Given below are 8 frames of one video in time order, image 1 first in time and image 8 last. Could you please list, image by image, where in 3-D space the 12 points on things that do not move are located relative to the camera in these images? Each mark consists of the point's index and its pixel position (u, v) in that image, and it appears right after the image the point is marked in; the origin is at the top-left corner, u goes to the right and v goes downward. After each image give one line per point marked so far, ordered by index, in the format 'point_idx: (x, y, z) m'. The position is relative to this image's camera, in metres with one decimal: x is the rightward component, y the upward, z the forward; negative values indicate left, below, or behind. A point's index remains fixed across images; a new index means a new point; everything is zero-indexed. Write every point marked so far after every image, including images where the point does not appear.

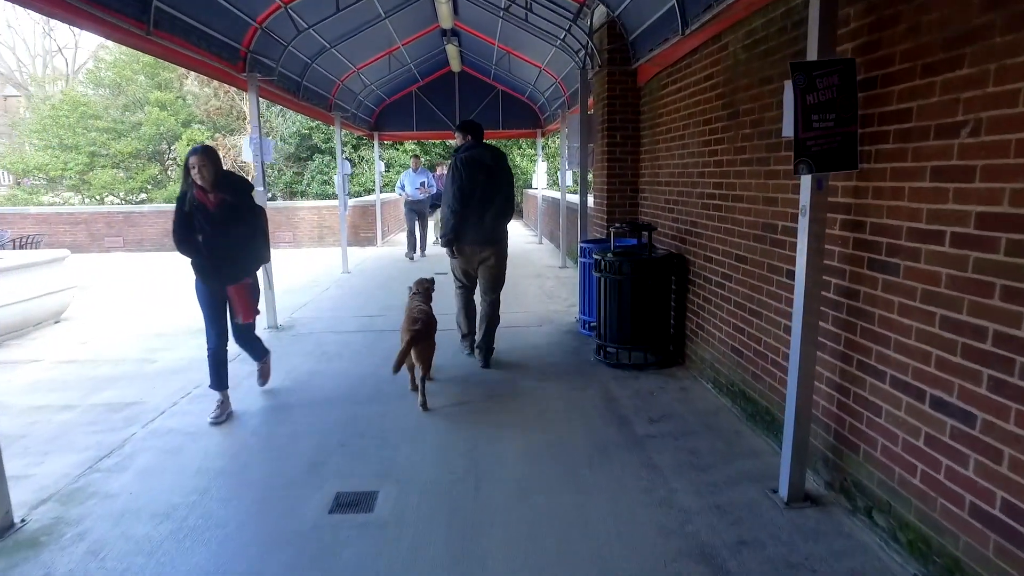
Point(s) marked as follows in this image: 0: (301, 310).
0: (-2.1, -0.2, +7.3) m
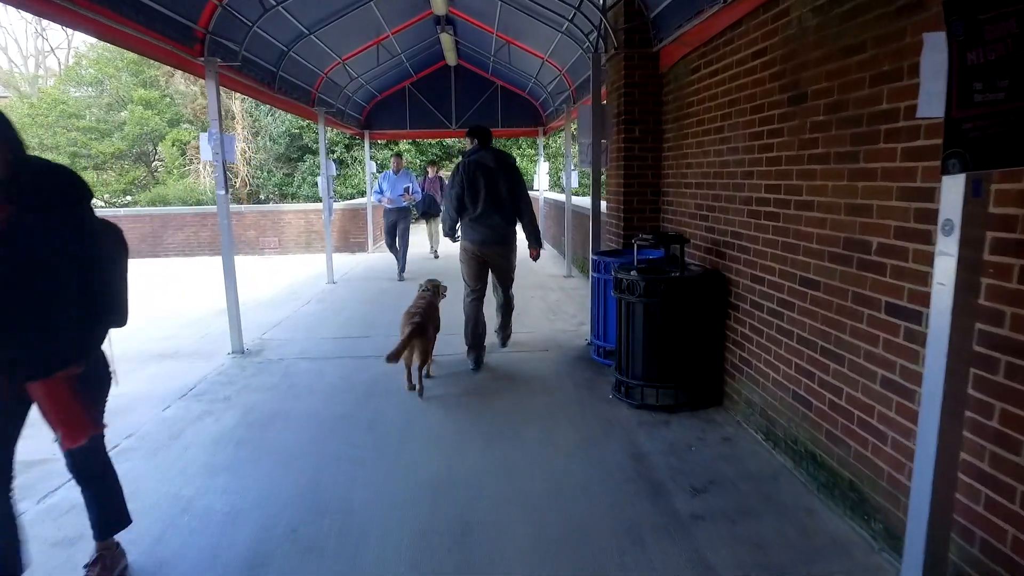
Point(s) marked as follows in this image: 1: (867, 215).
0: (-2.1, -0.4, +6.5) m
1: (+1.2, +0.3, +2.5) m
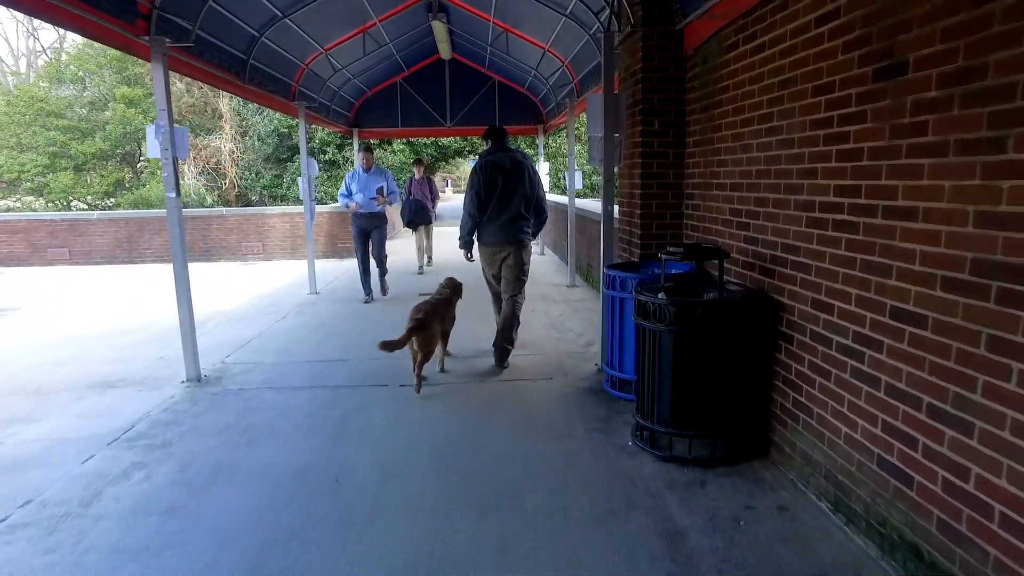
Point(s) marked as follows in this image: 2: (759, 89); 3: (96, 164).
0: (-2.1, -0.5, +5.7) m
1: (+1.2, +0.1, +1.8) m
2: (+1.1, +0.9, +3.4) m
3: (-10.9, +3.2, +19.1) m
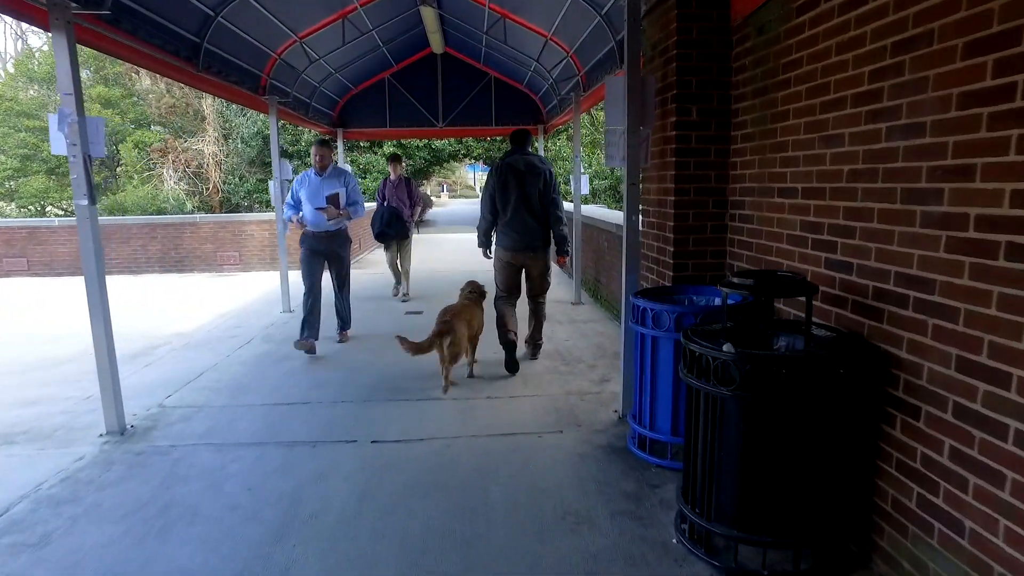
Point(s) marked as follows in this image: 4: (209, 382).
0: (-2.1, -0.7, +4.8) m
1: (+1.2, 0.0, +0.8) m
2: (+1.2, +0.8, +2.5) m
3: (-10.9, +3.0, +18.2) m
4: (-2.1, -0.6, +5.1) m
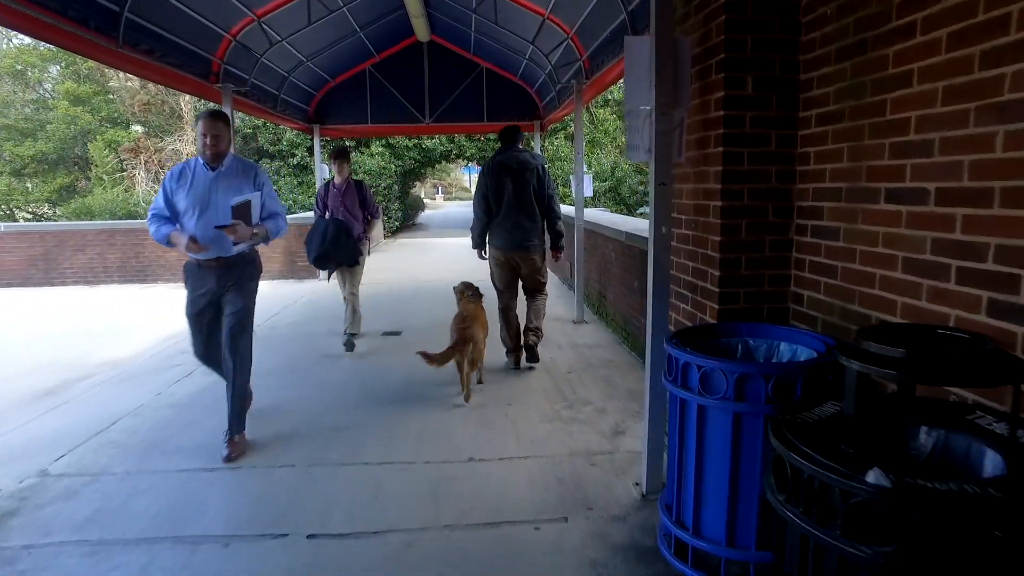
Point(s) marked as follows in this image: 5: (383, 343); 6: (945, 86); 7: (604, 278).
0: (-2.2, -0.8, +3.7) m
1: (+1.2, -0.1, -0.2) m
2: (+1.1, +0.6, +1.4) m
3: (-11.1, +2.8, +17.1) m
4: (-2.2, -0.8, +4.1) m
5: (-1.2, -0.5, +6.7) m
6: (+1.1, +0.5, +1.8) m
7: (+0.9, +0.1, +6.9) m
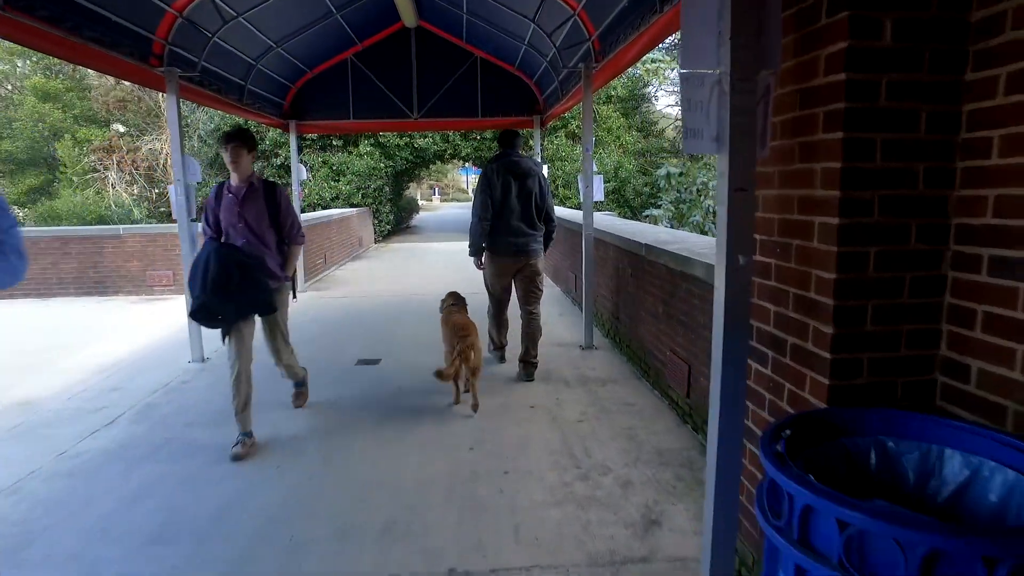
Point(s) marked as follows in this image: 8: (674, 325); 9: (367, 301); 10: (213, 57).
0: (-2.2, -1.0, +2.7) m
1: (+1.2, -0.3, -1.2) m
2: (+1.1, +0.5, +0.4) m
3: (-11.1, +2.6, +16.1) m
4: (-2.2, -1.0, +3.0) m
5: (-1.2, -0.7, +5.7) m
6: (+1.1, +0.4, +0.8) m
7: (+0.8, -0.1, +5.8) m
8: (+1.0, -0.2, +4.4) m
9: (-1.9, -0.2, +9.4) m
10: (-2.5, +2.0, +6.2) m
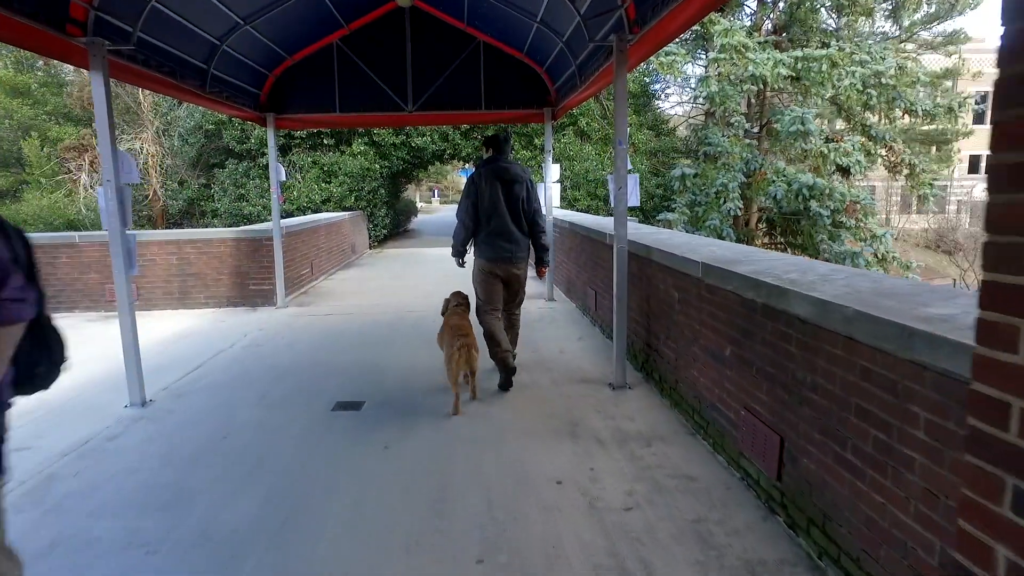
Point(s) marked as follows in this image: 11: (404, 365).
0: (-2.1, -1.1, +1.6) m
1: (+1.3, -0.4, -2.4) m
2: (+1.2, +0.3, -0.7) m
3: (-11.0, +2.4, +14.9) m
4: (-2.1, -1.1, +1.9) m
5: (-1.1, -0.8, +4.6) m
6: (+1.2, +0.2, -0.3) m
7: (+0.9, -0.2, +4.7) m
8: (+1.1, -0.4, +3.3) m
9: (-1.8, -0.3, +8.3) m
10: (-2.5, +1.8, +5.1) m
11: (-0.9, -0.6, +6.2) m
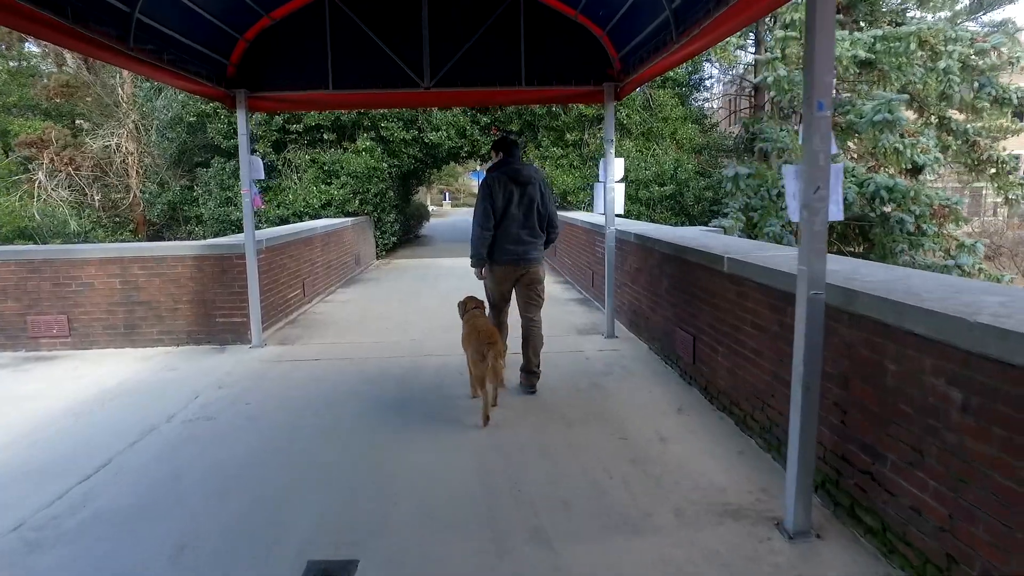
0: (-1.7, -1.4, -0.5) m
1: (+1.6, -0.7, -4.5) m
2: (+1.5, +0.1, -2.9) m
3: (-10.5, +2.1, +12.9) m
4: (-1.7, -1.4, -0.2) m
5: (-0.7, -1.1, +2.4) m
6: (+1.5, -0.1, -2.5) m
7: (+1.3, -0.5, +2.6) m
8: (+1.4, -0.7, +1.1) m
9: (-1.3, -0.6, +6.2) m
10: (-2.1, +1.5, +3.0) m
11: (-0.5, -0.9, +4.0) m
